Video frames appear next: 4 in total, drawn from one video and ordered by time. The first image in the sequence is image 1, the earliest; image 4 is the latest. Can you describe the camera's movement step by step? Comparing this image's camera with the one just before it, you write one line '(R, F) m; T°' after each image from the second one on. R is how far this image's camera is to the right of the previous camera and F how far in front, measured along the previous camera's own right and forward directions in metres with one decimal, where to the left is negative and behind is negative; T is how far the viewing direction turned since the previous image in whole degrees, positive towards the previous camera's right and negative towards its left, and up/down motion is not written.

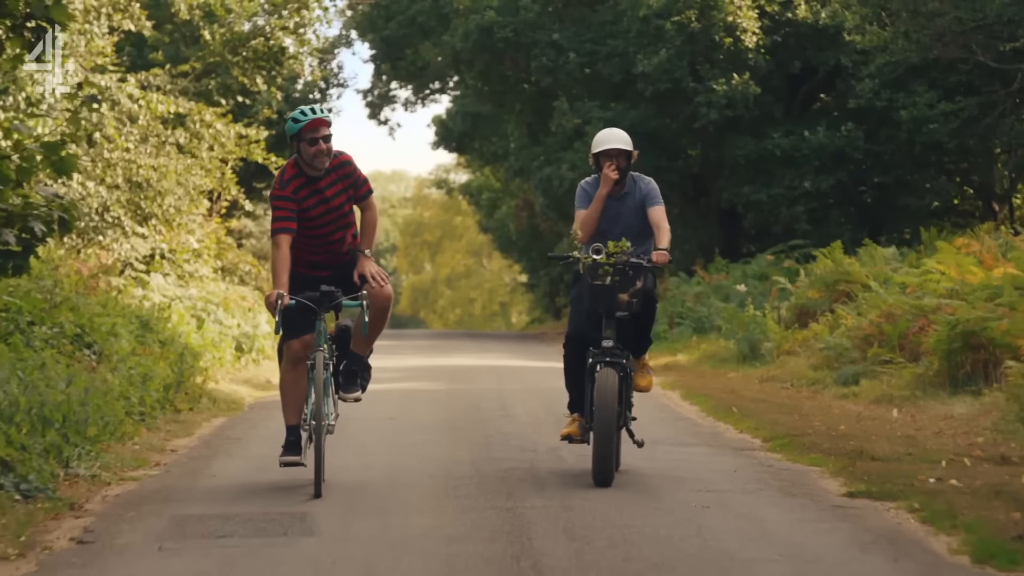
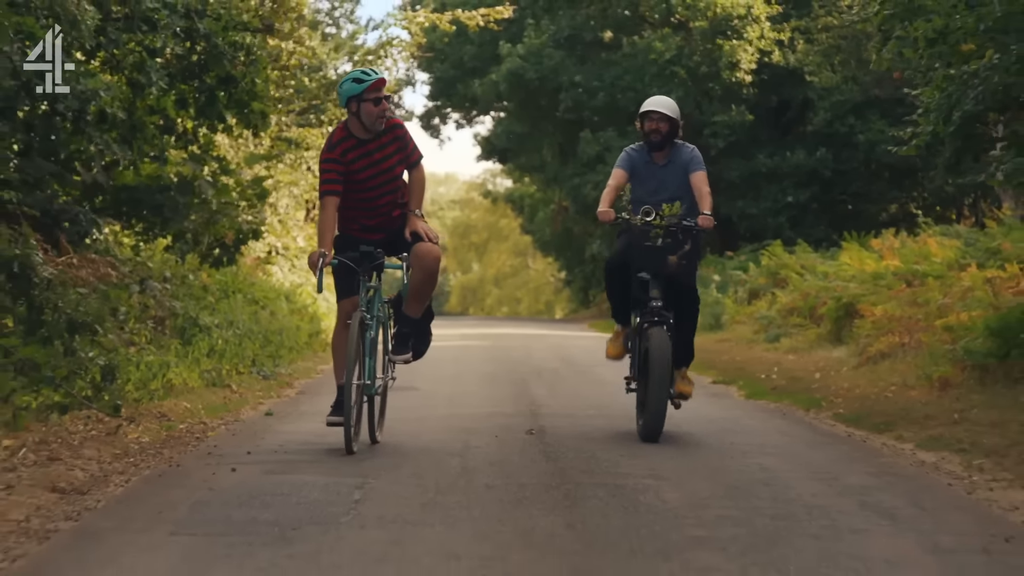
(+0.3, -6.9) m; -1°
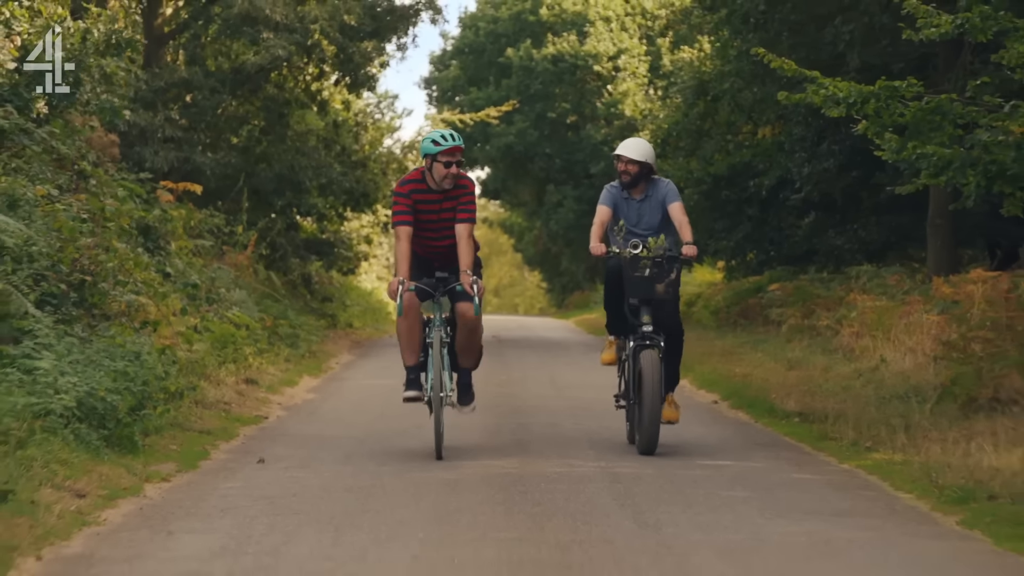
(0.0, -1.3) m; 0°
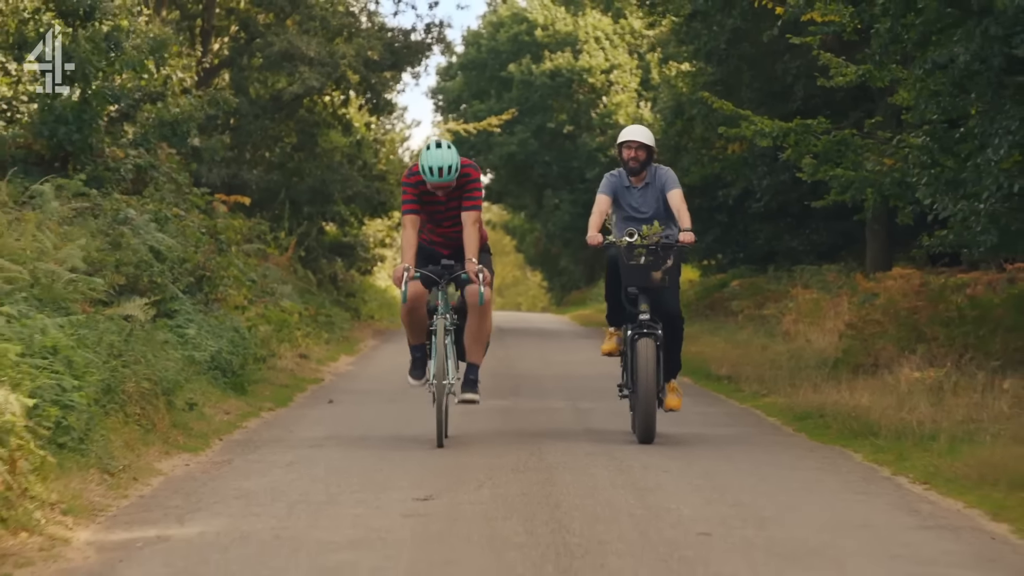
(+0.1, -3.7) m; 0°
